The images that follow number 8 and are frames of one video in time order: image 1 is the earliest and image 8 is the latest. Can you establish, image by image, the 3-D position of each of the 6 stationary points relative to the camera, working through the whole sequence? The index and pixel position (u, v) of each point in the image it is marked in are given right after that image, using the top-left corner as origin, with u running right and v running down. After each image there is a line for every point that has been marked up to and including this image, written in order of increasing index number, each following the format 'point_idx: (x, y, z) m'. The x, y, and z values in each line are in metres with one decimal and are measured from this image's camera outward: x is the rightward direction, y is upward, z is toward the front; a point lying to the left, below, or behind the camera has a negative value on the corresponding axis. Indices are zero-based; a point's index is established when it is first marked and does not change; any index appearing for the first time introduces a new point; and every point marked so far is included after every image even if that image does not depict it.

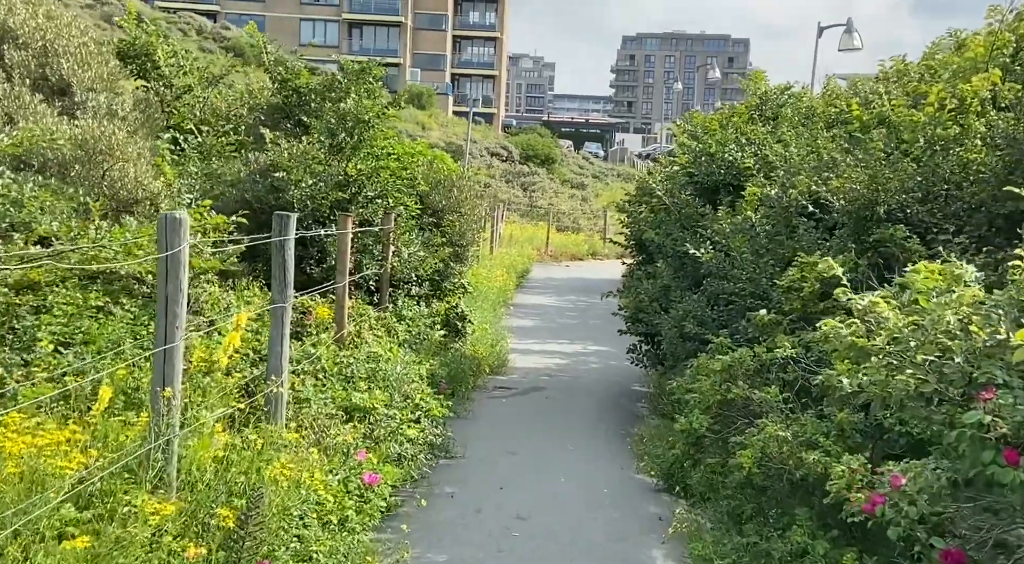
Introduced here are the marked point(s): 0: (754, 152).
0: (+2.1, +1.1, +10.5) m
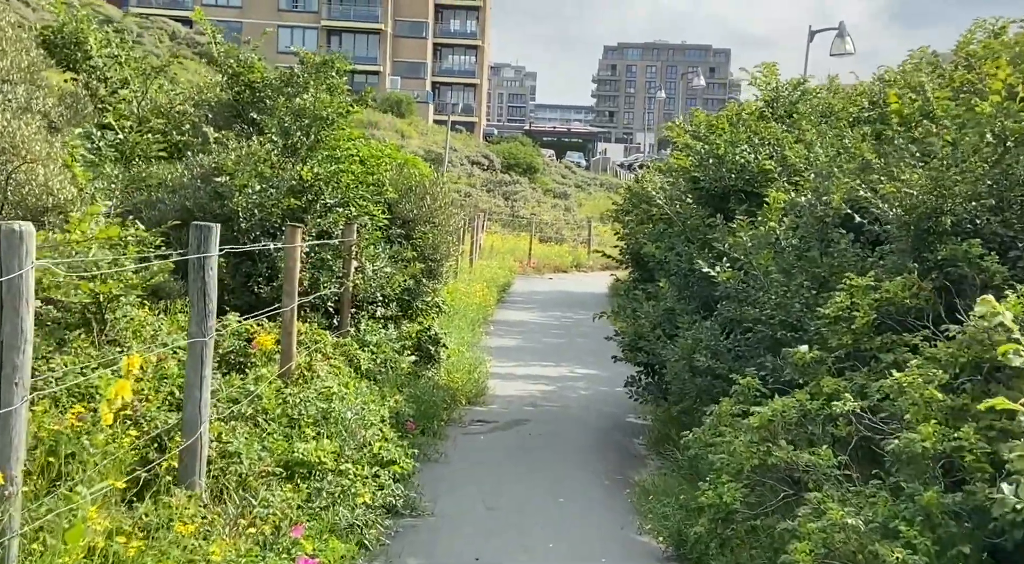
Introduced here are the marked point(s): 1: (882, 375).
0: (+1.9, +1.0, +9.1) m
1: (+1.6, -0.4, +5.4) m
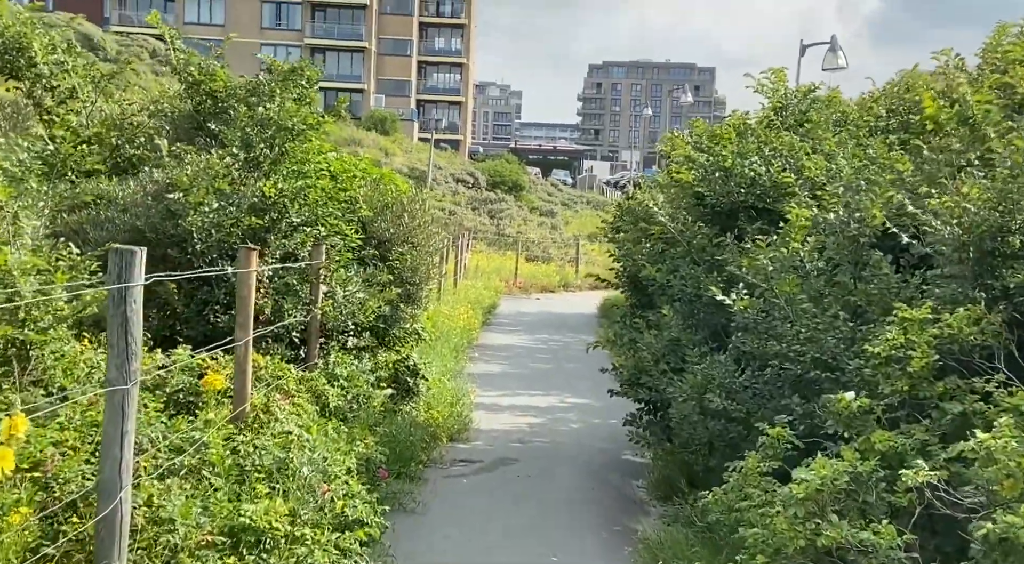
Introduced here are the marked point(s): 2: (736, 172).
0: (+1.8, +0.8, +8.2) m
1: (+1.5, -0.5, +4.4) m
2: (+1.5, +0.7, +8.3) m
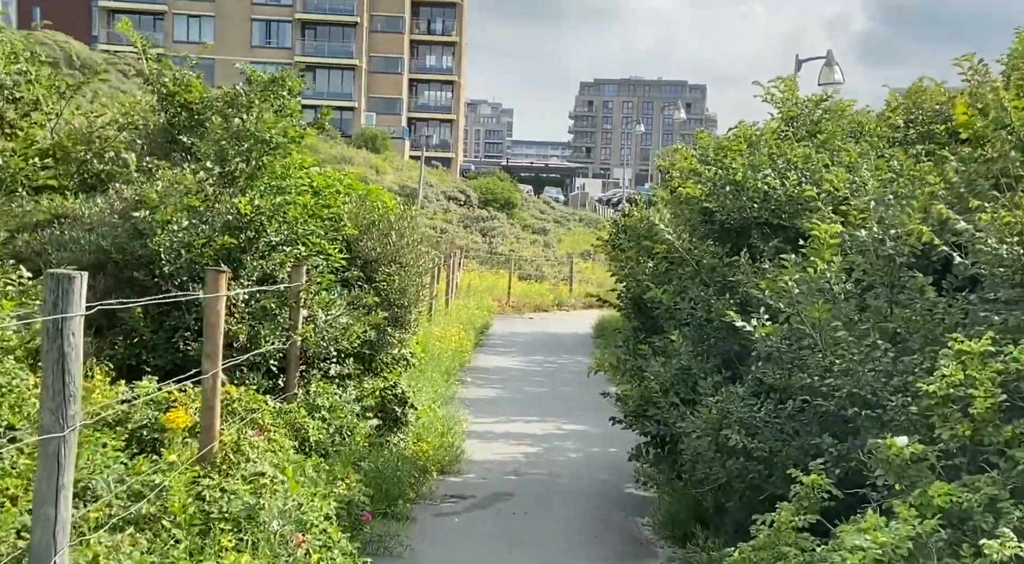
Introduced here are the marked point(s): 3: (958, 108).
0: (+1.8, +0.6, +7.6) m
1: (+1.5, -0.6, +3.8) m
2: (+1.5, +0.6, +7.7) m
3: (+2.4, +1.0, +6.8) m
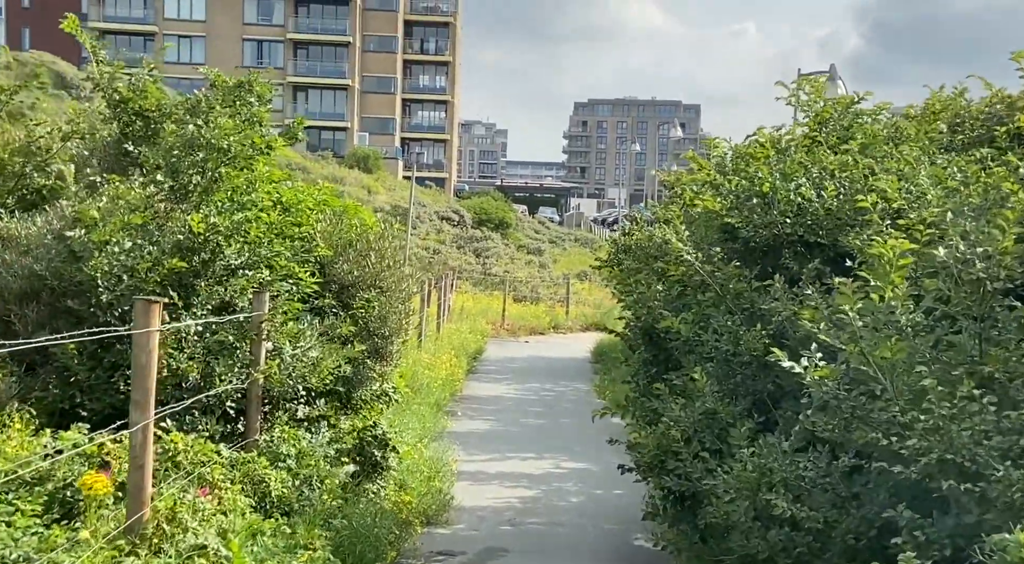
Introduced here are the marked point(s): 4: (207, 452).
0: (+1.7, +0.5, +6.6) m
1: (+1.5, -0.7, +2.7) m
2: (+1.4, +0.4, +6.6) m
3: (+2.4, +0.8, +5.7) m
4: (-1.6, -0.9, +6.3) m
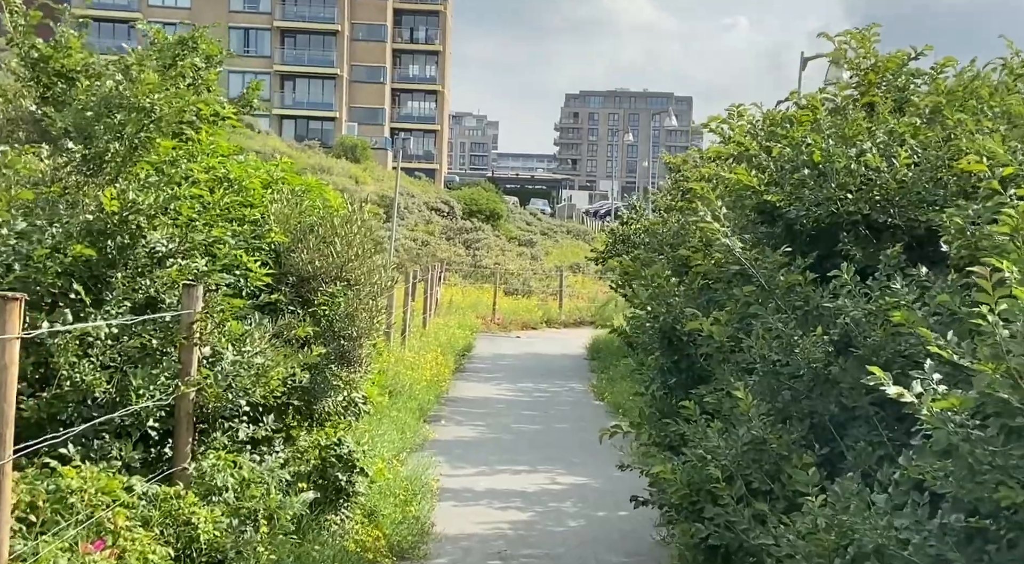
0: (+1.7, +0.5, +5.2) m
1: (+1.5, -0.7, +1.4) m
2: (+1.4, +0.5, +5.3) m
3: (+2.4, +0.9, +4.4) m
4: (-1.6, -0.8, +5.0) m
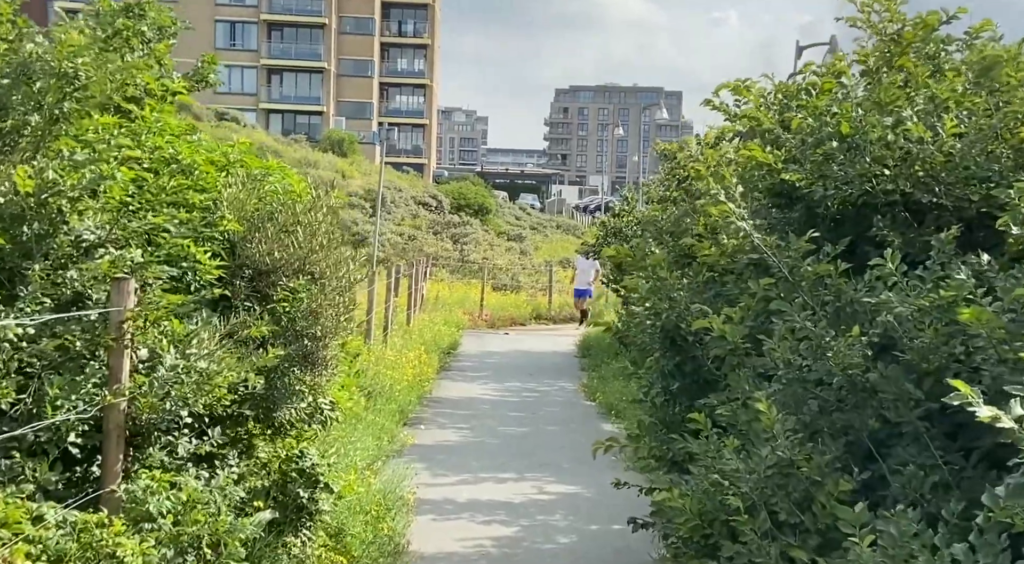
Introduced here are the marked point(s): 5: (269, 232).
0: (+1.6, +0.6, +4.4) m
1: (+1.5, -0.7, +0.6) m
2: (+1.3, +0.5, +4.5) m
3: (+2.3, +0.9, +3.6) m
4: (-1.7, -0.8, +4.2) m
5: (-1.3, +0.3, +6.9) m
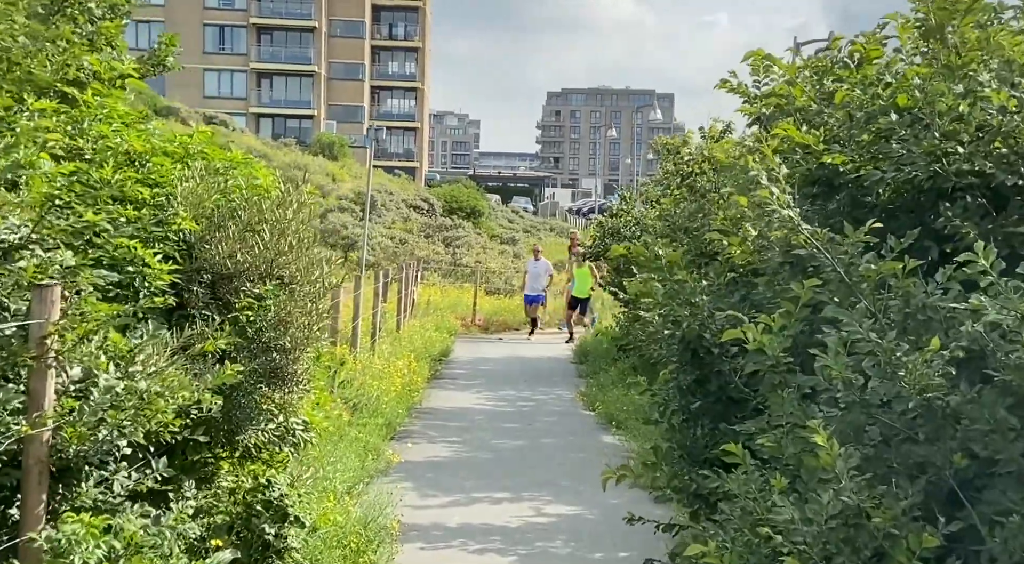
0: (+1.6, +0.6, +3.7) m
1: (+1.5, -0.6, -0.2) m
2: (+1.3, +0.5, +3.7) m
3: (+2.3, +0.9, +2.8) m
4: (-1.7, -0.8, +3.4) m
5: (-1.3, +0.2, +6.1) m
